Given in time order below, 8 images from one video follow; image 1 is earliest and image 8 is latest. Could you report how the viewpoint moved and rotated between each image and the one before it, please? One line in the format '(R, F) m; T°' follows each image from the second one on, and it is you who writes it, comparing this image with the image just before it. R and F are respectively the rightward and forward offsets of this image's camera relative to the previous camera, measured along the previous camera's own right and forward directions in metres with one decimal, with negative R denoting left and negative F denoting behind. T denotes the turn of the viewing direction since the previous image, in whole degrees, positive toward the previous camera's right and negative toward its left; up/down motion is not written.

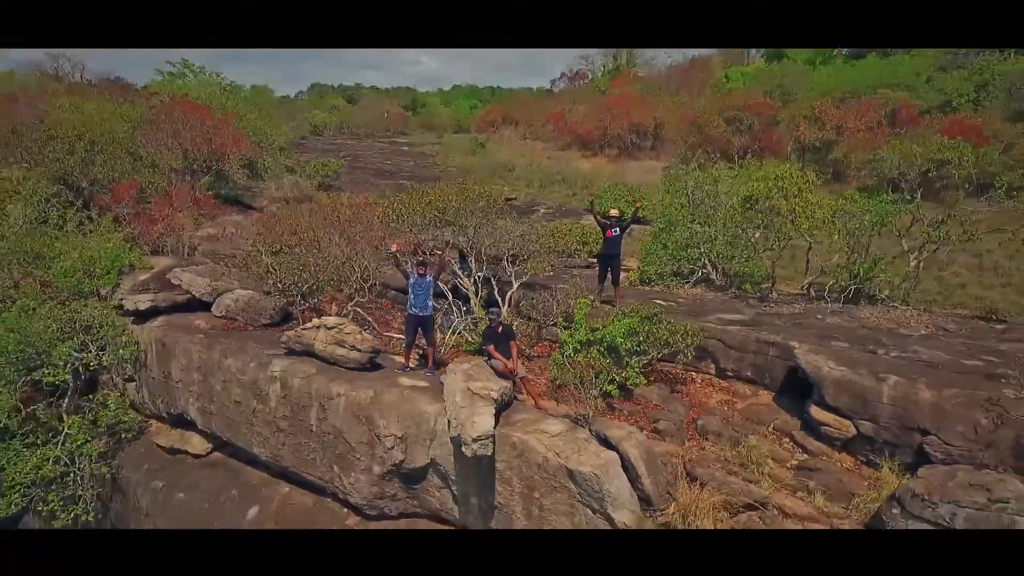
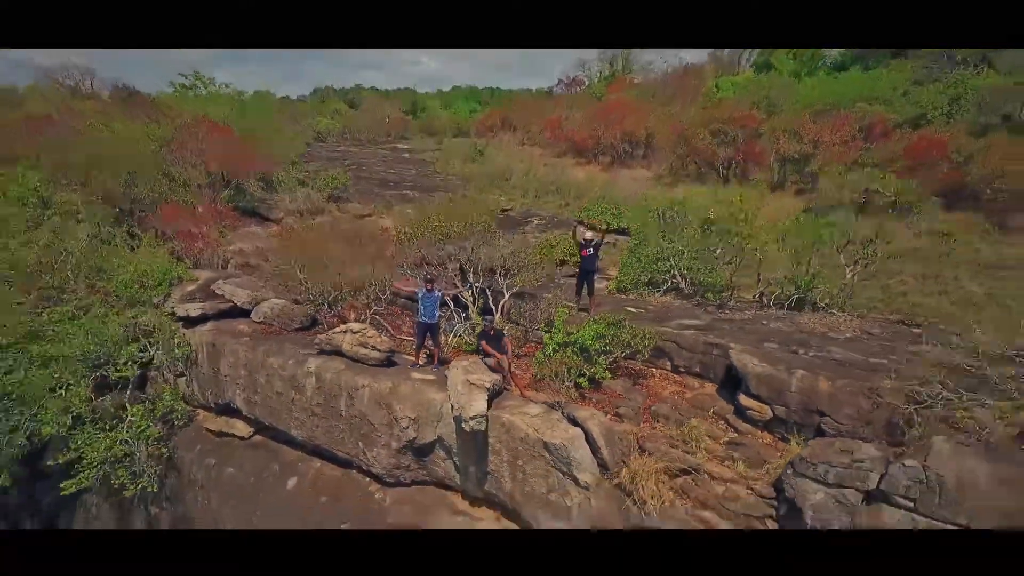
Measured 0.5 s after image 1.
(0.0, -0.3) m; 0°
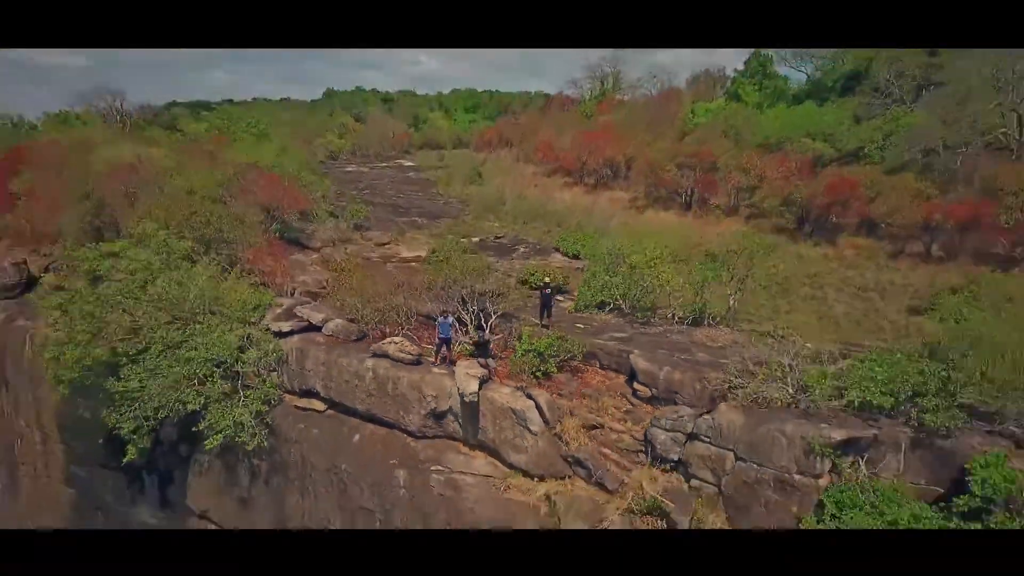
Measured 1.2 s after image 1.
(+0.1, -0.8) m; 0°
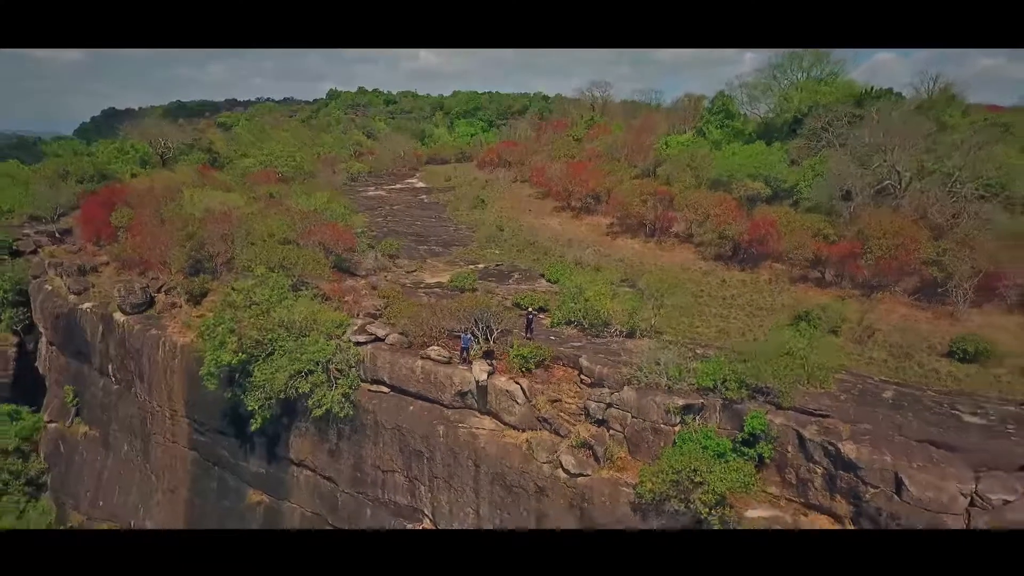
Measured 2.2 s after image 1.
(0.0, -1.4) m; 0°
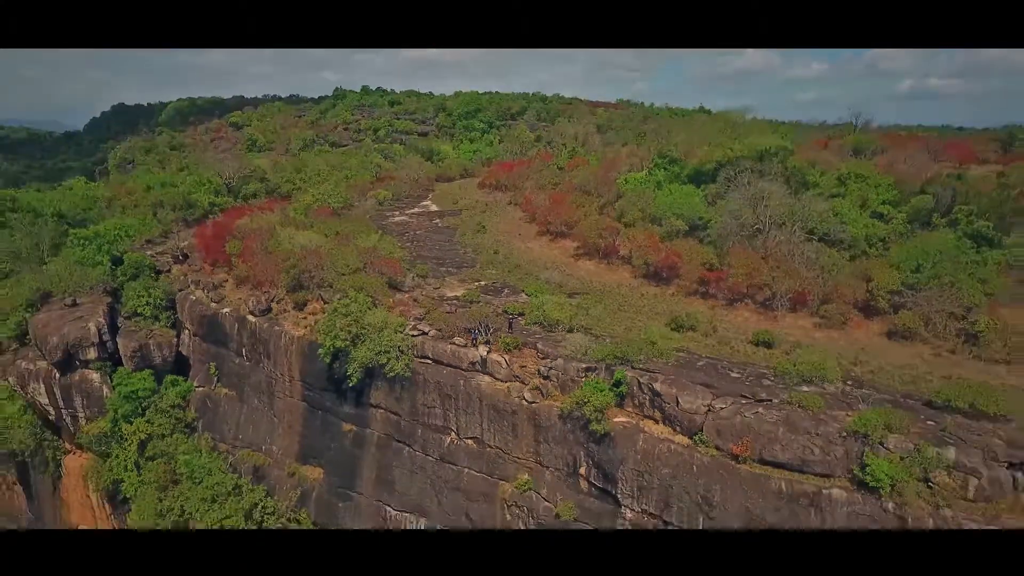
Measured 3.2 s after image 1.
(+0.1, -2.9) m; 0°
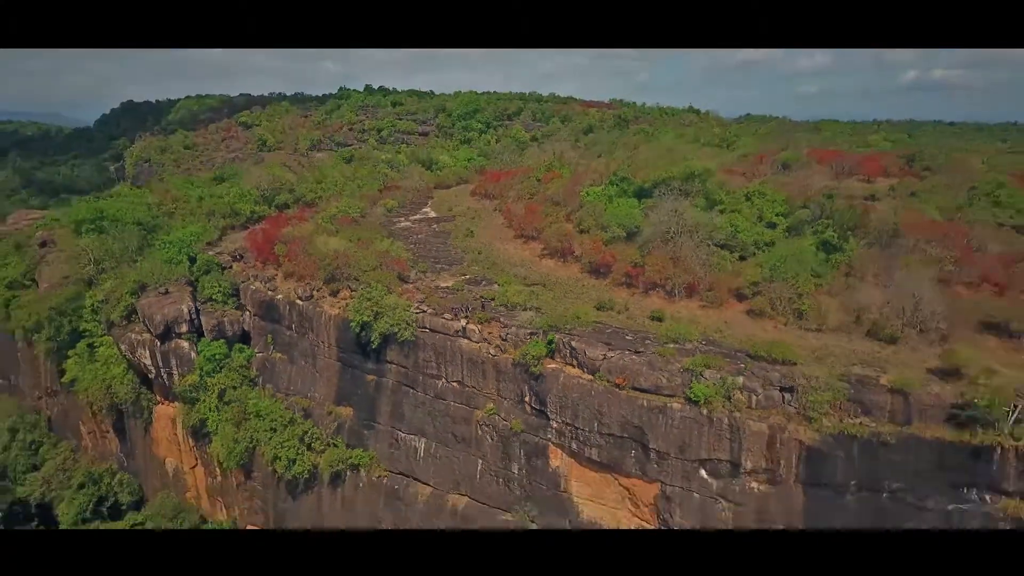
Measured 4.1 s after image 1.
(+0.5, -3.1) m; 0°
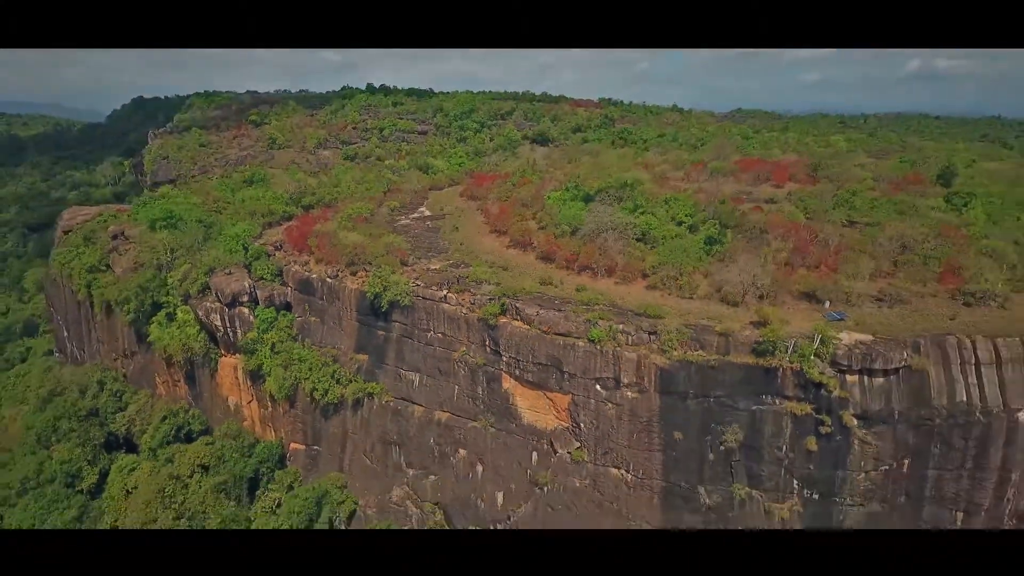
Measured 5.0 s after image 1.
(+0.8, -4.3) m; 0°
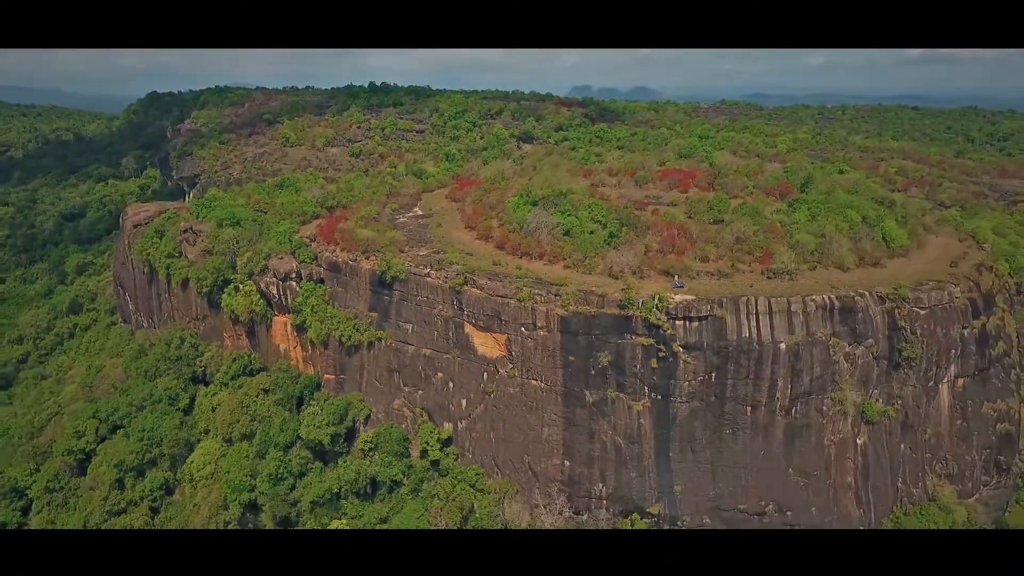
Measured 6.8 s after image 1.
(+1.4, -7.3) m; 0°
